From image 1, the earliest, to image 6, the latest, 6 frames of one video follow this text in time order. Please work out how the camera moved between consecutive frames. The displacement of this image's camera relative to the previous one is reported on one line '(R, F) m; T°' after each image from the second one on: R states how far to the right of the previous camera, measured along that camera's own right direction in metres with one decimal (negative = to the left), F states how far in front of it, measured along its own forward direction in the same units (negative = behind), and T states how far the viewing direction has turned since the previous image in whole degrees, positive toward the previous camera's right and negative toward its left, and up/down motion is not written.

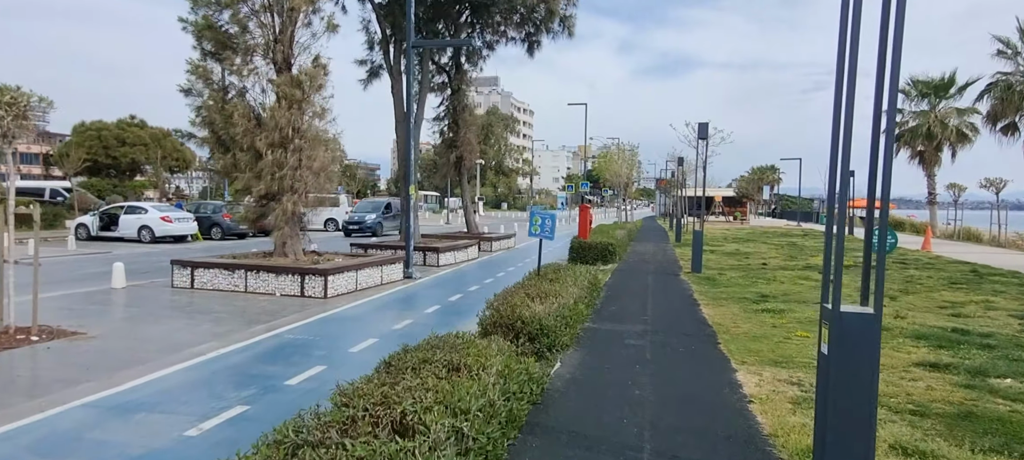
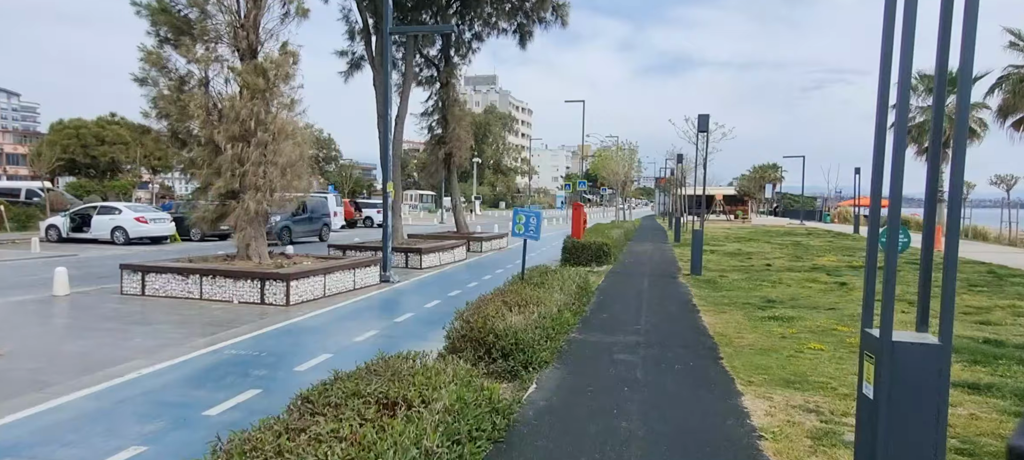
(+0.3, +1.0) m; 0°
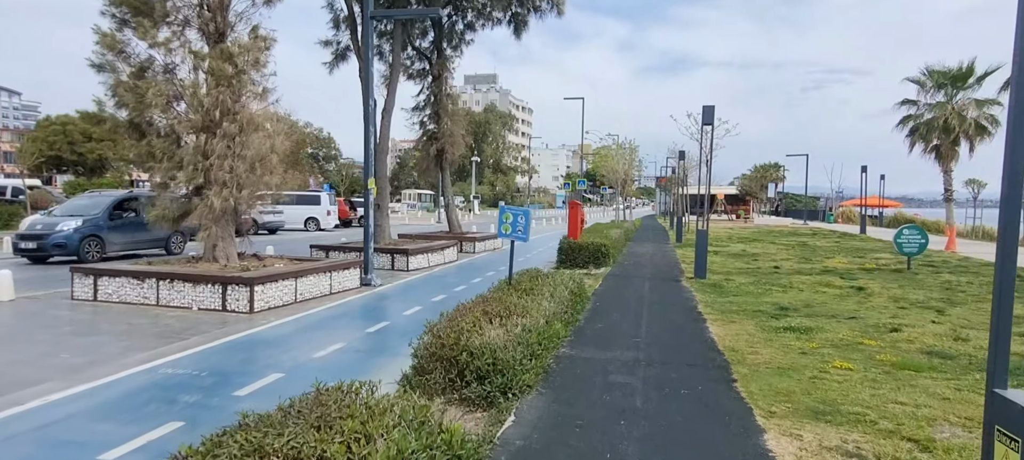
(+0.2, +1.0) m; 0°
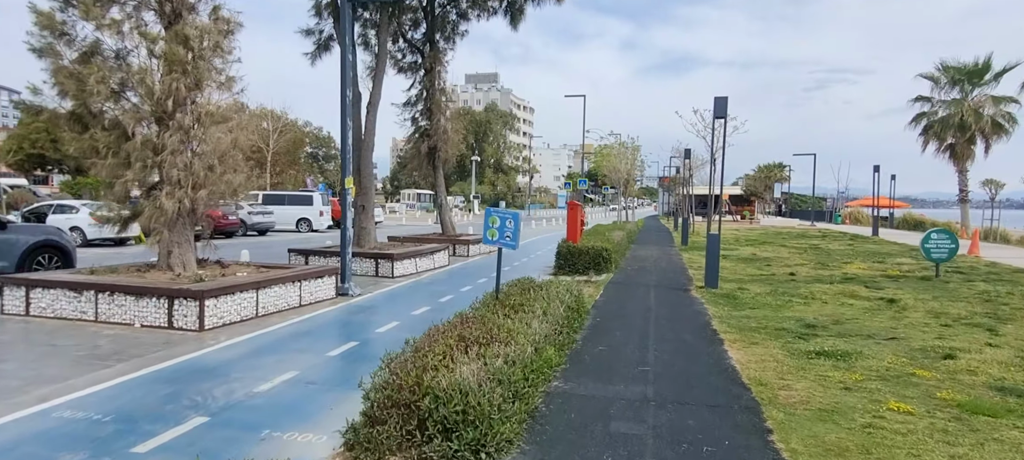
(+0.2, +1.2) m; 0°
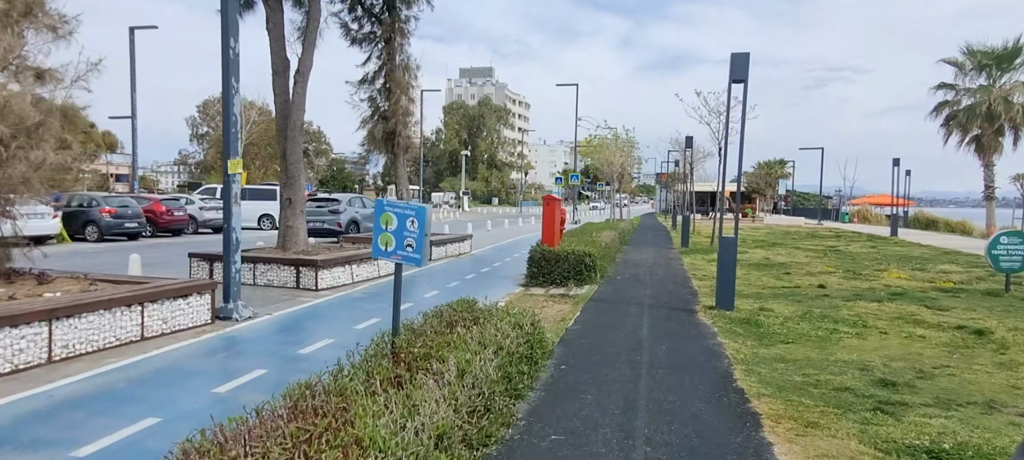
(+0.7, +3.1) m; 0°
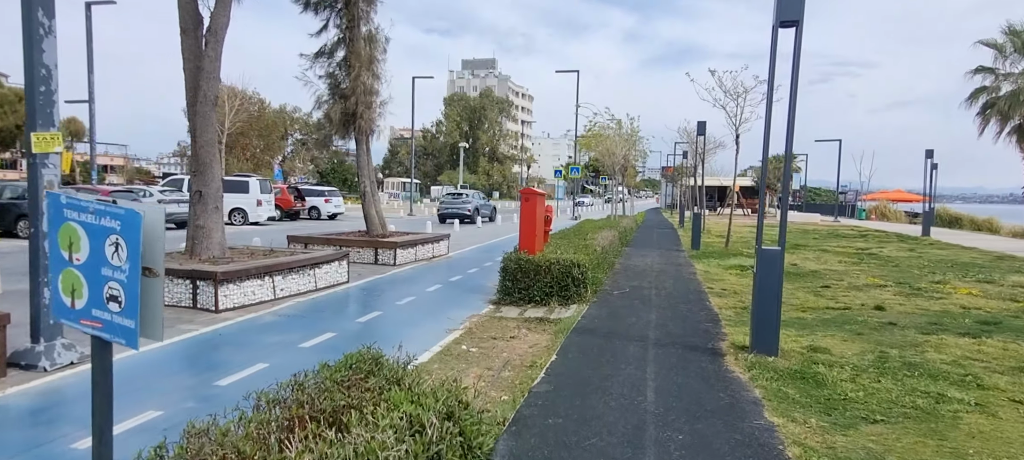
(+0.5, +2.7) m; 0°
